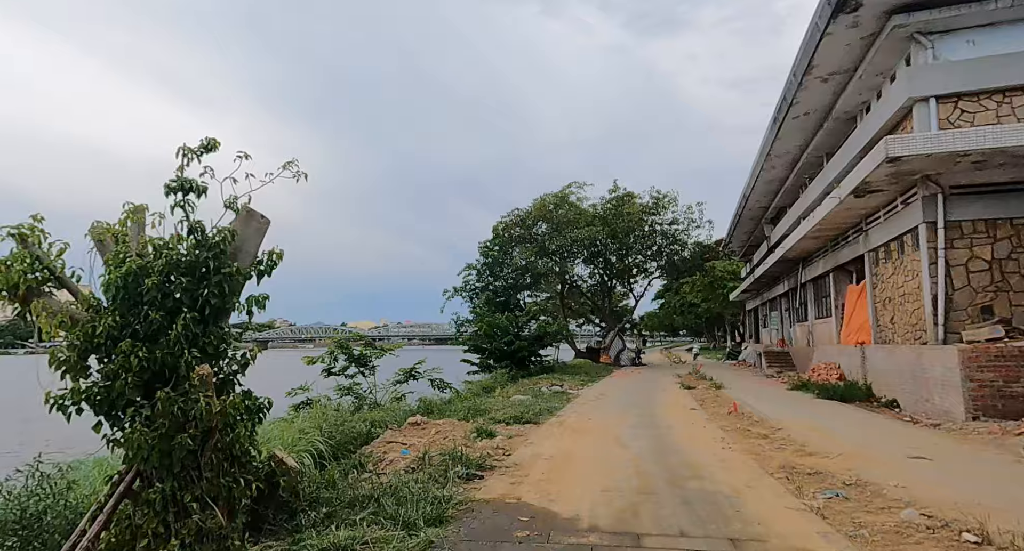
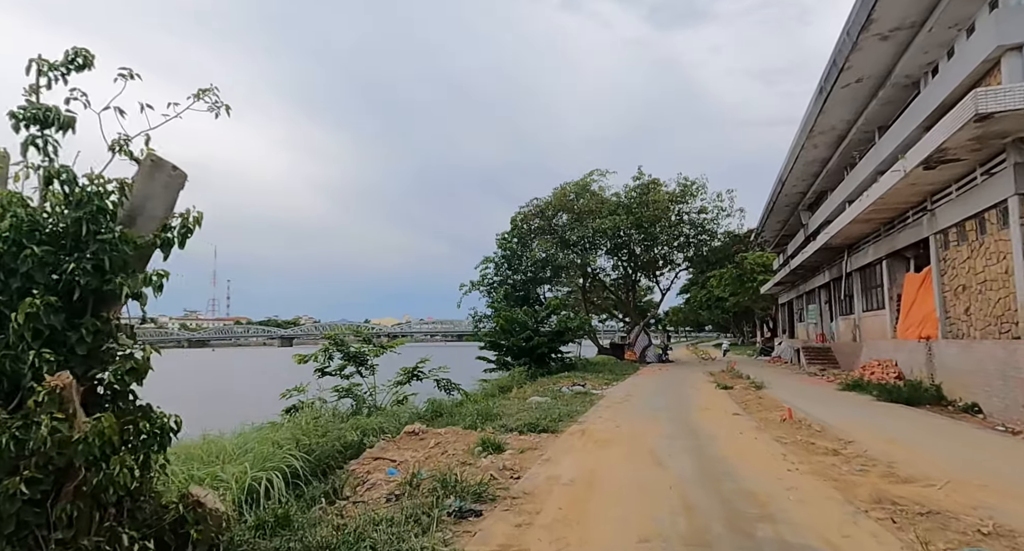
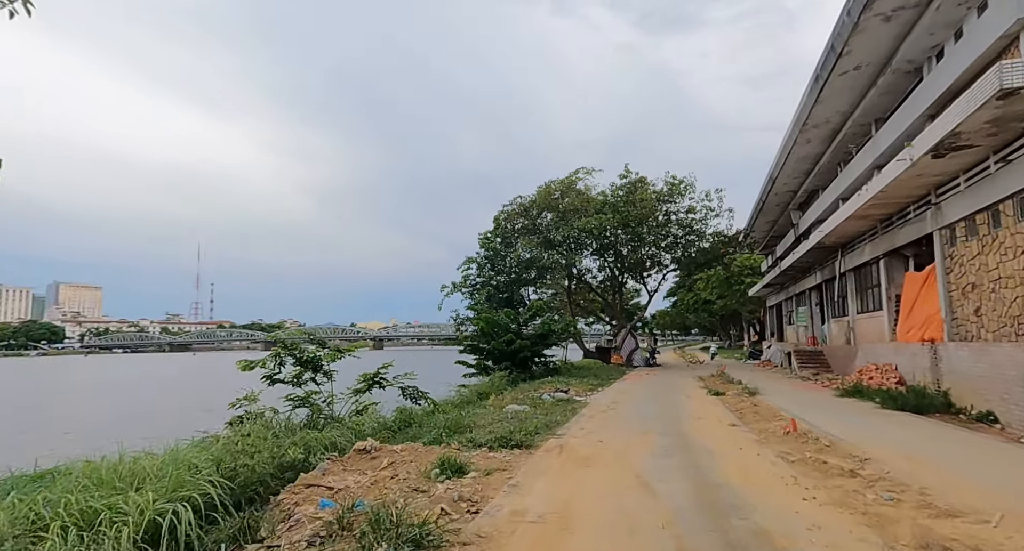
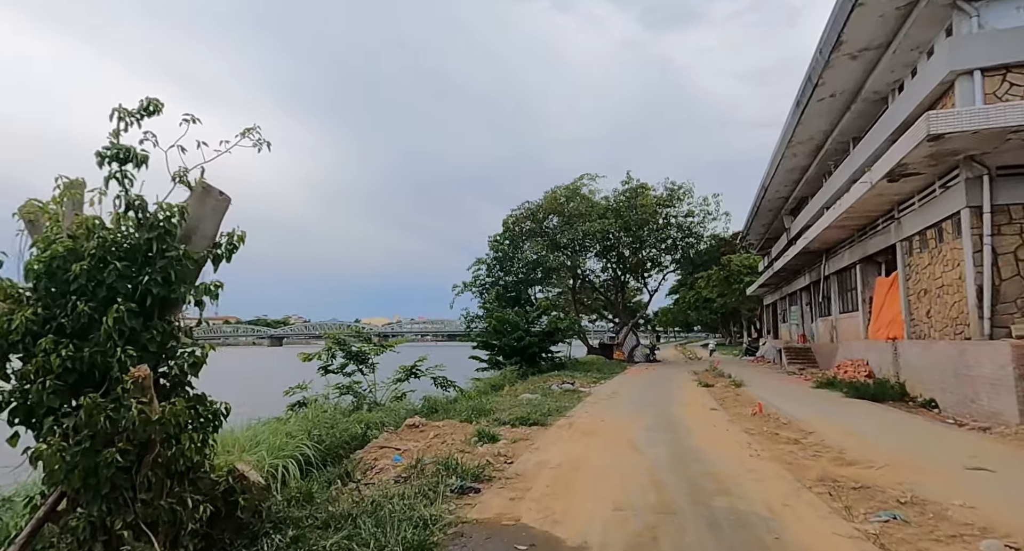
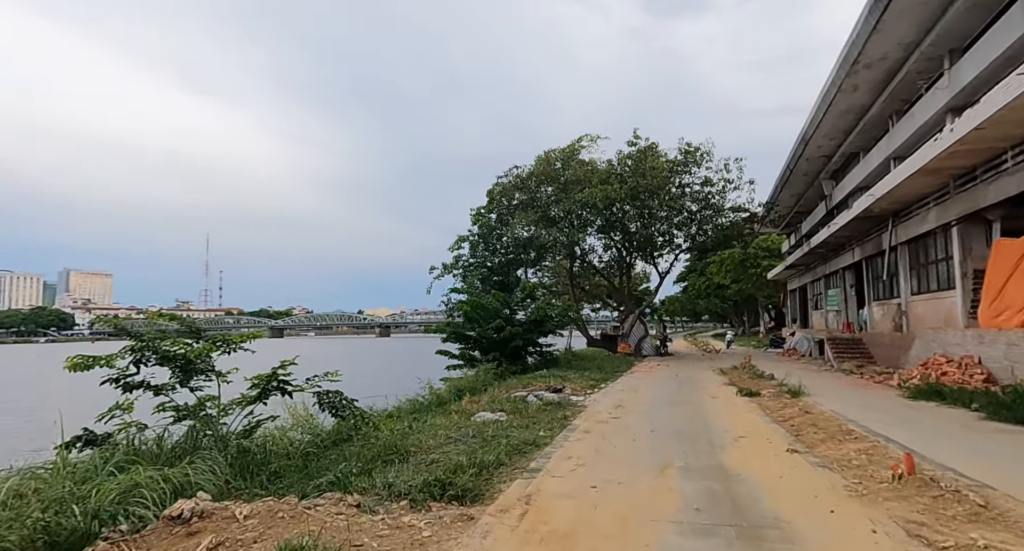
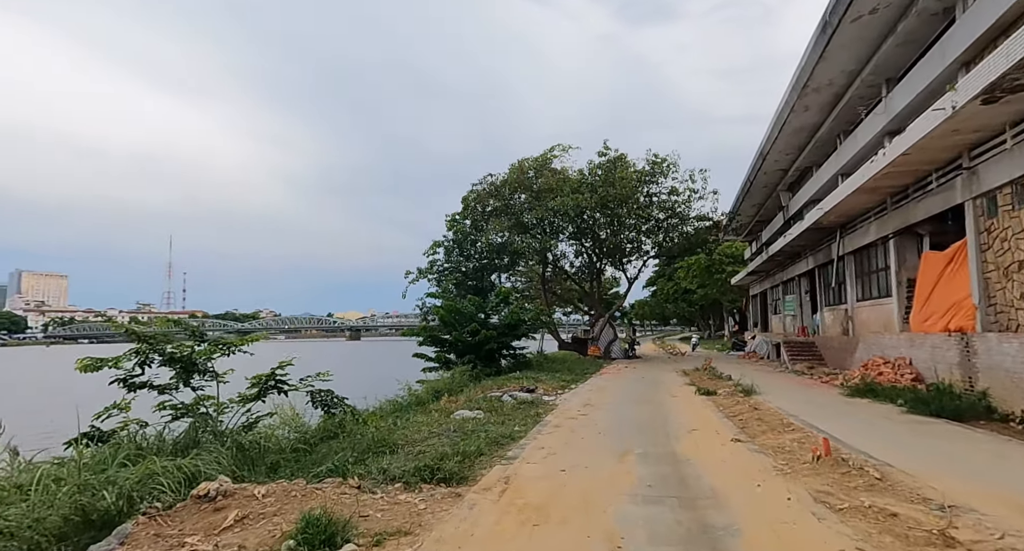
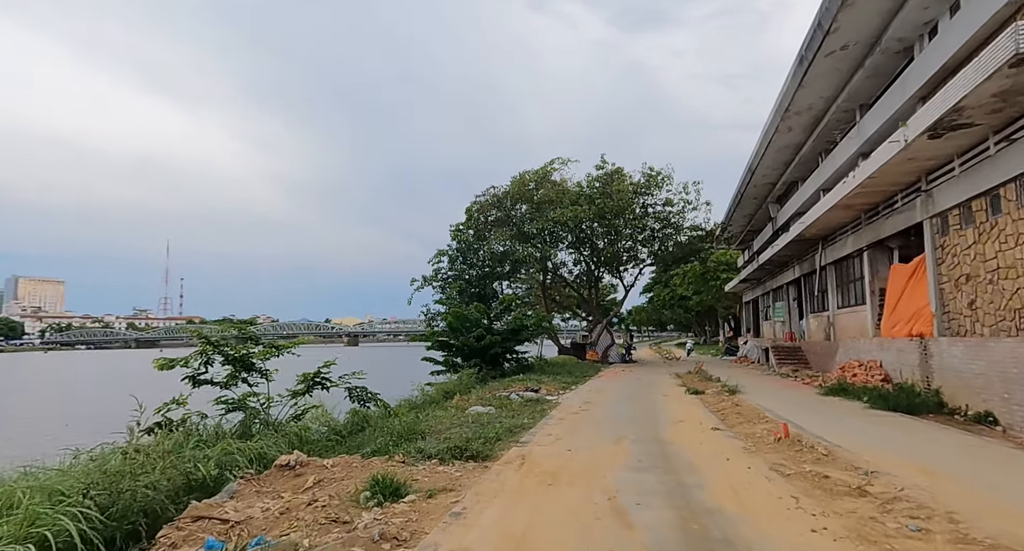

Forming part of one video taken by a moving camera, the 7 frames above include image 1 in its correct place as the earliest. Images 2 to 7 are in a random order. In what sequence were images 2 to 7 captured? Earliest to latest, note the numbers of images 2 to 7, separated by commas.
4, 2, 3, 7, 6, 5
